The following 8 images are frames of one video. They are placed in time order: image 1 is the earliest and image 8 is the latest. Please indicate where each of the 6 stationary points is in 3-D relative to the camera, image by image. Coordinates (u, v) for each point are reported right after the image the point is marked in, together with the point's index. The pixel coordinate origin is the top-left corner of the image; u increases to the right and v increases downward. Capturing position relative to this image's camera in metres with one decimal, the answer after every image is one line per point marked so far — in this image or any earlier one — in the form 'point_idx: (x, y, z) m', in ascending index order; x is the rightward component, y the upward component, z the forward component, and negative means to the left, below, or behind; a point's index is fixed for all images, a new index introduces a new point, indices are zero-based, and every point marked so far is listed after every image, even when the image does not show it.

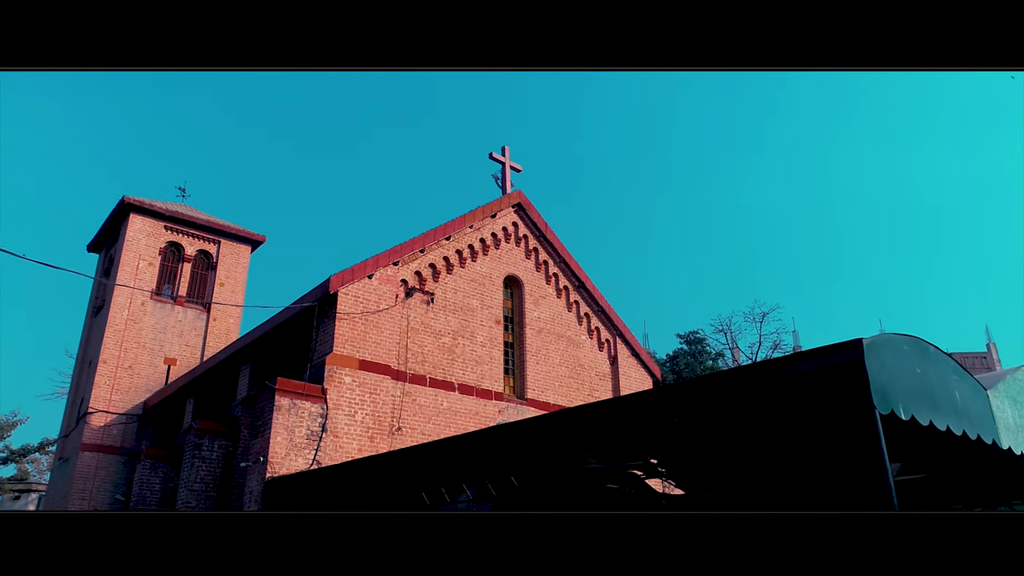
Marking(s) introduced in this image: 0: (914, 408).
0: (+3.1, -0.9, +5.5) m
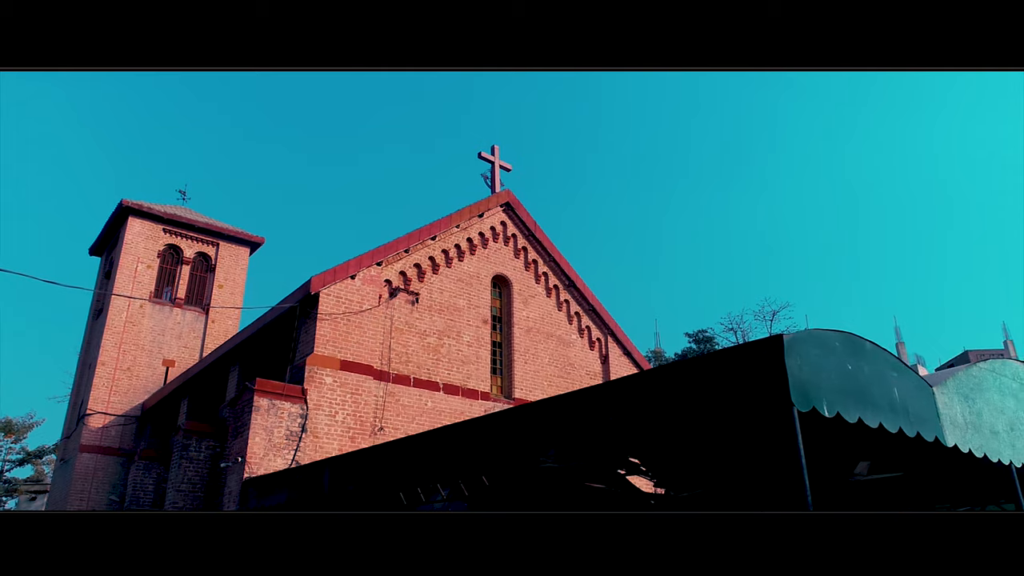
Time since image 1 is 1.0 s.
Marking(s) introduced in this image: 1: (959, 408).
0: (+2.5, -0.9, +5.4) m
1: (+4.2, -1.1, +6.8) m
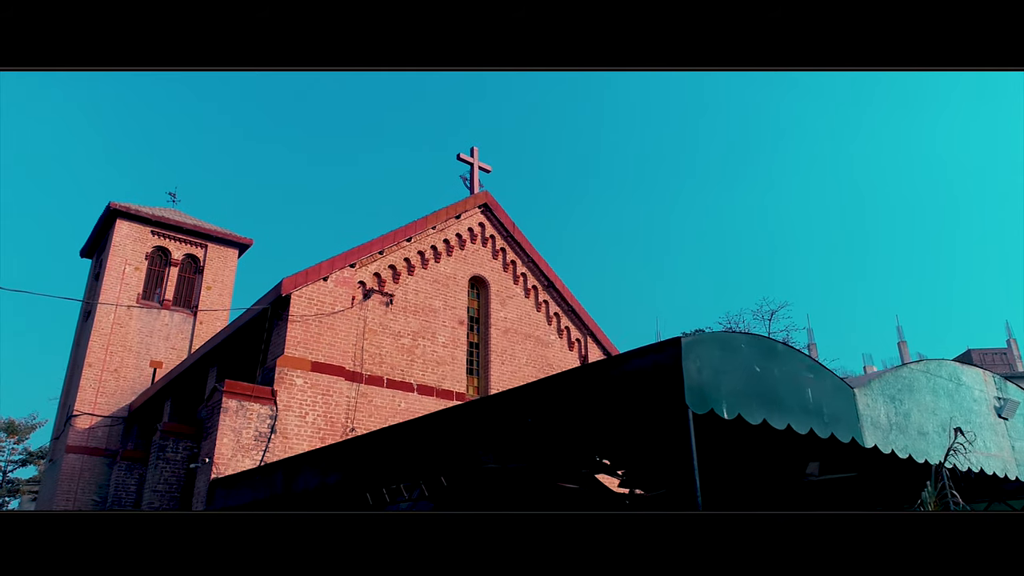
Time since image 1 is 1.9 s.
0: (+1.8, -0.9, +5.4) m
1: (+3.5, -1.1, +6.8) m
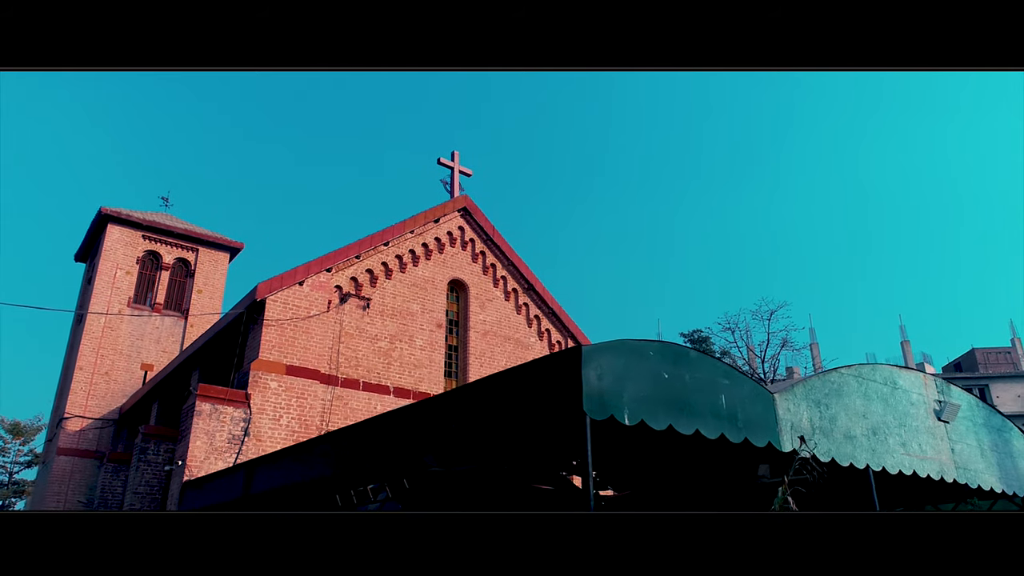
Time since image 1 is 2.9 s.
0: (+1.1, -1.0, +5.6) m
1: (+2.9, -1.2, +6.9) m
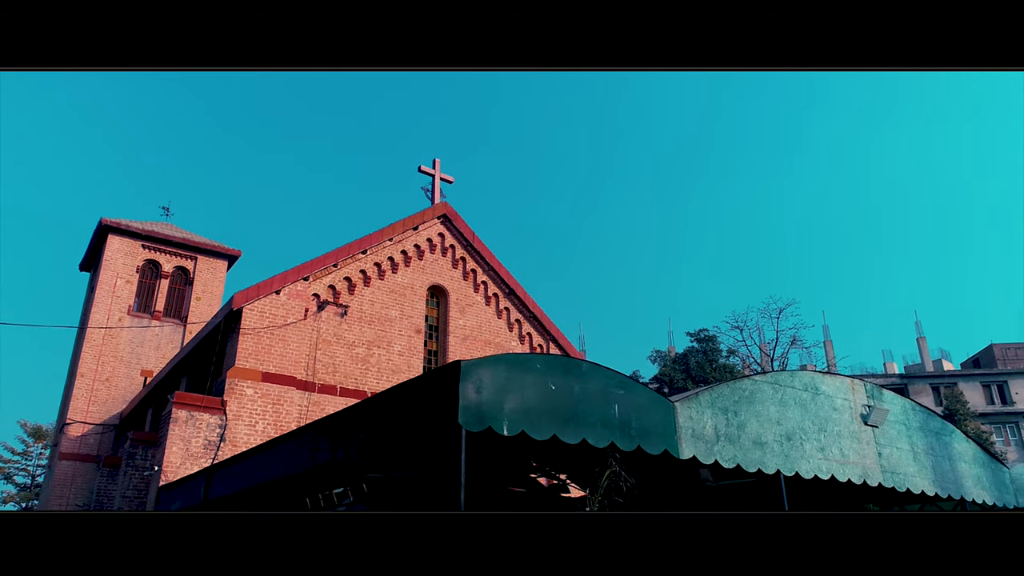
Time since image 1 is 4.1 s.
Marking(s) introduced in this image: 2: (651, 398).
0: (+0.1, -1.1, +5.8) m
1: (+2.0, -1.3, +7.1) m
2: (+1.3, -1.0, +6.6) m
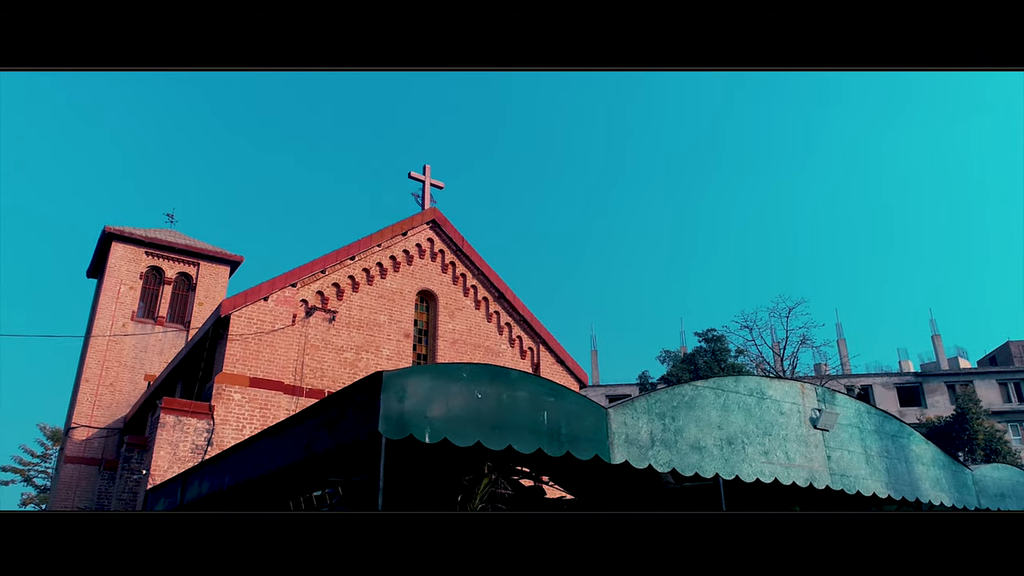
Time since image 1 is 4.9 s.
0: (-0.5, -1.2, +6.0) m
1: (+1.4, -1.4, +7.3) m
2: (+0.7, -1.1, +6.8) m
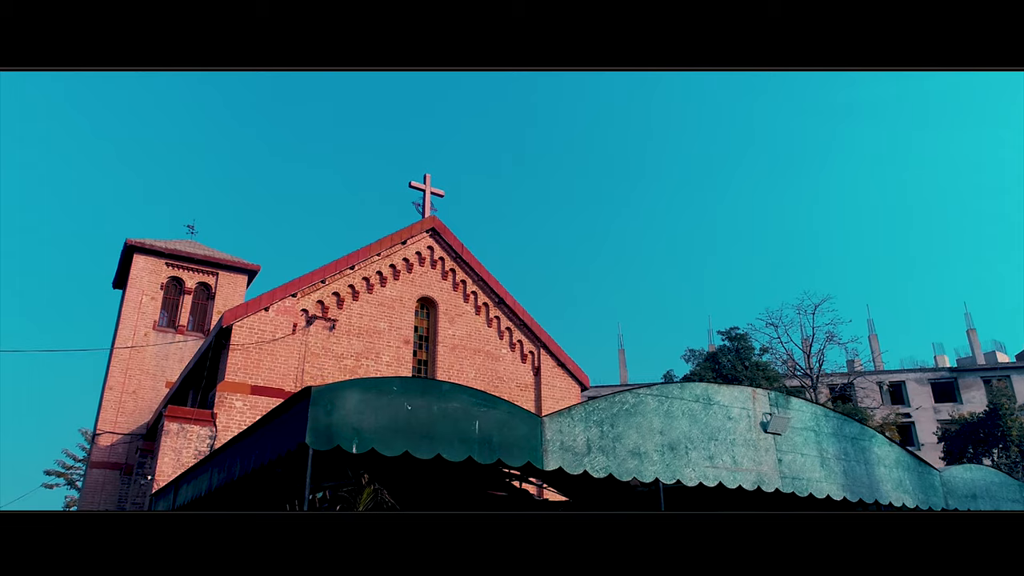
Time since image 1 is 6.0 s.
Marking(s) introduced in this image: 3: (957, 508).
0: (-1.2, -1.4, +6.4) m
1: (+0.8, -1.5, +7.6) m
2: (0.0, -1.3, +7.2) m
3: (+6.6, -3.3, +10.5) m
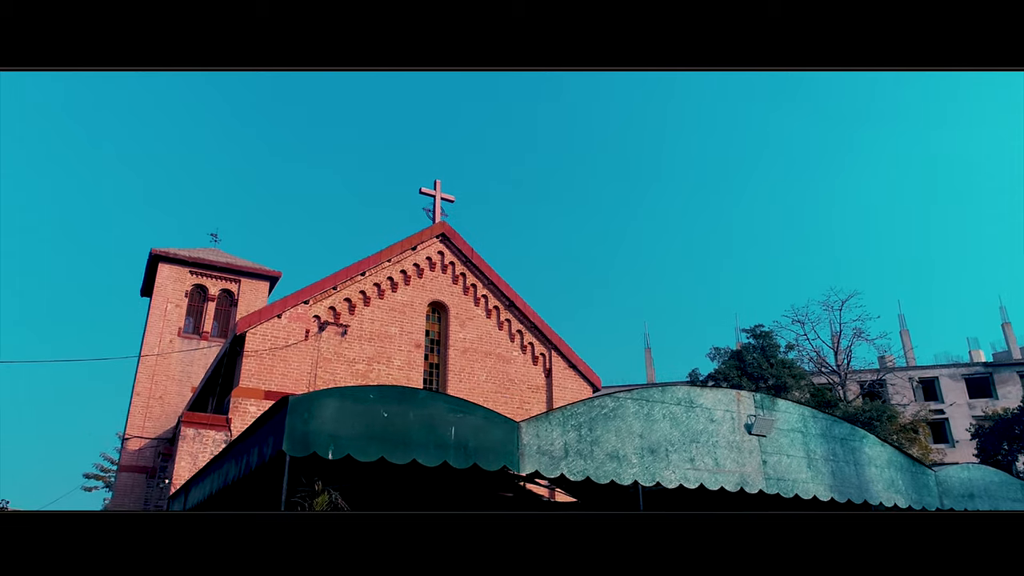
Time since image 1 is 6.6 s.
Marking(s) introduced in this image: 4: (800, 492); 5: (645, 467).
0: (-1.4, -1.5, +6.7) m
1: (+0.5, -1.6, +7.8) m
2: (-0.2, -1.4, +7.4) m
3: (+6.5, -3.3, +10.5) m
4: (+3.8, -2.6, +9.2) m
5: (+1.5, -2.0, +8.2) m
